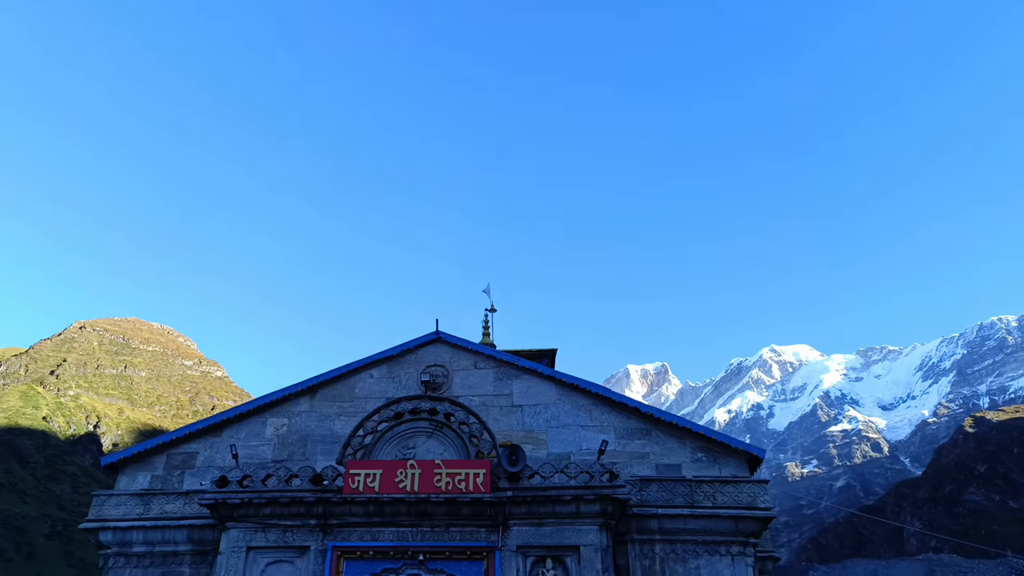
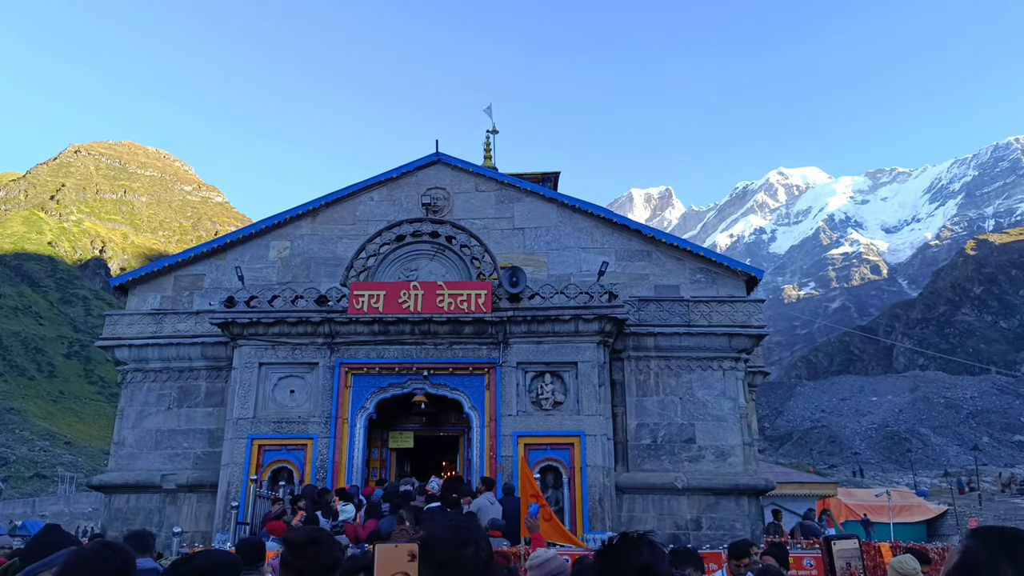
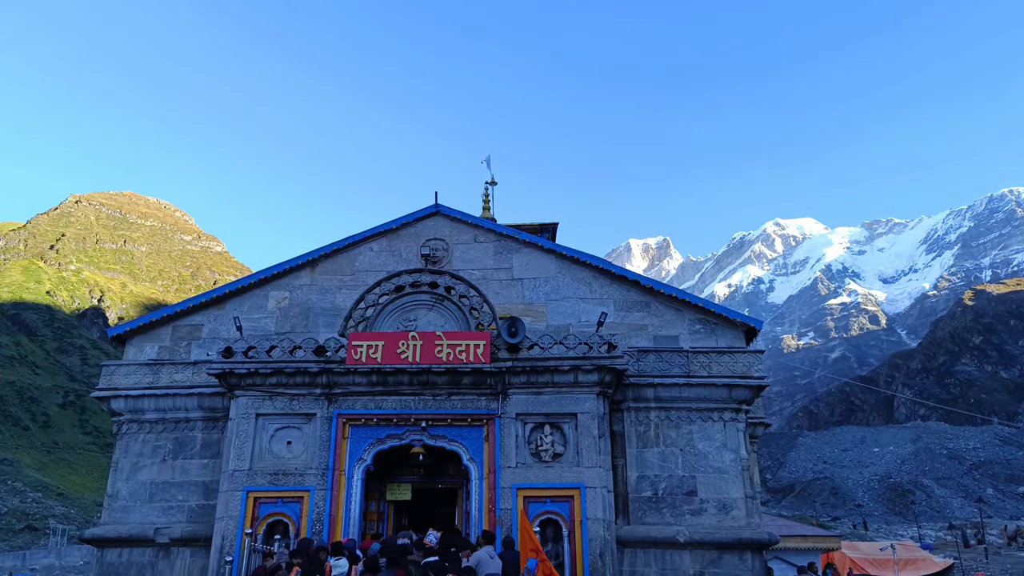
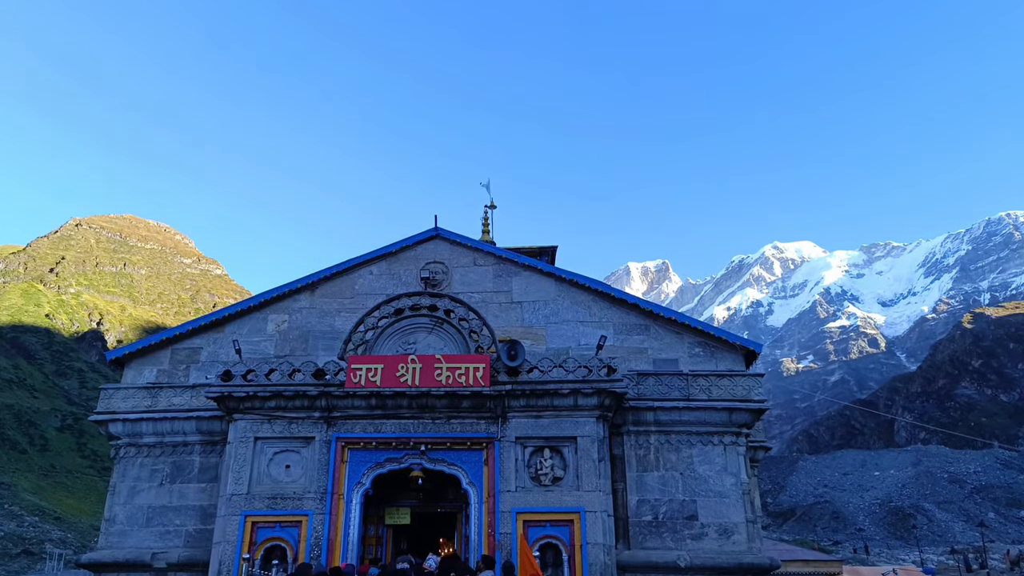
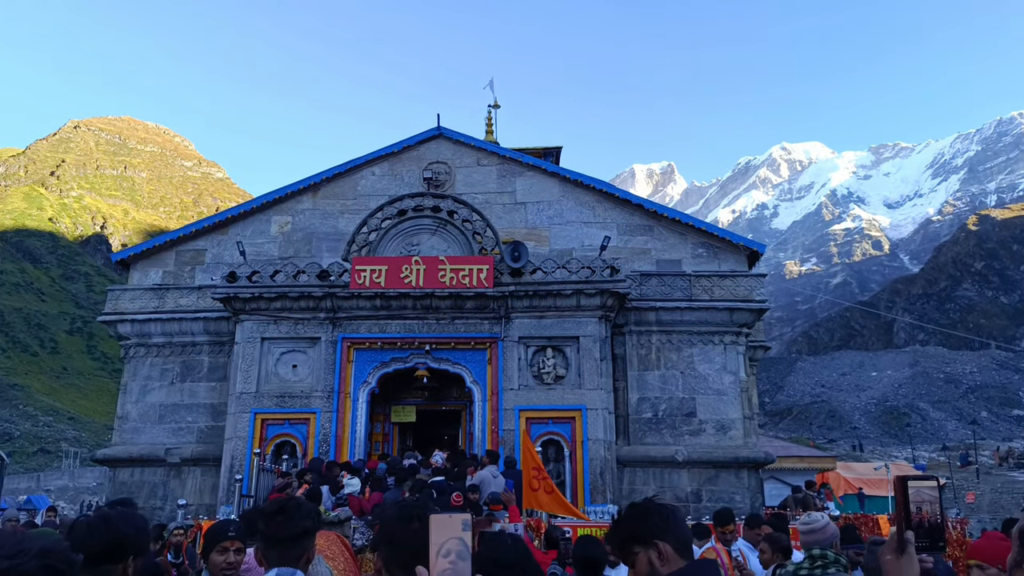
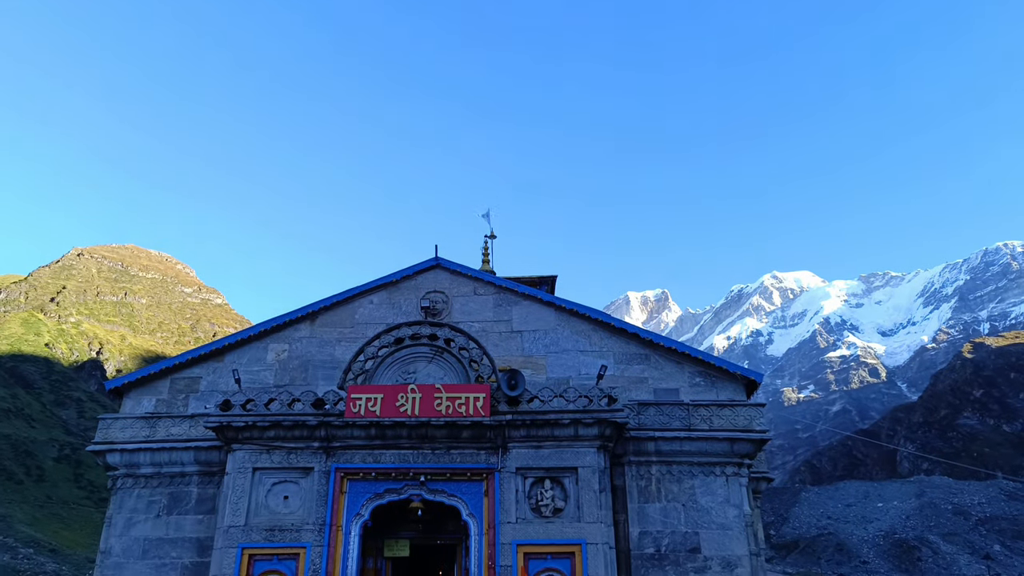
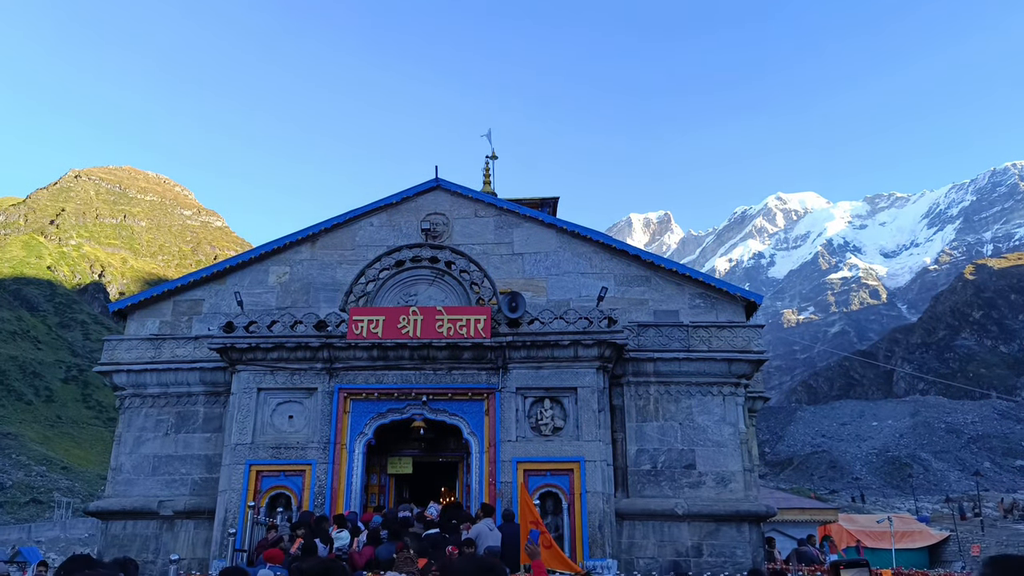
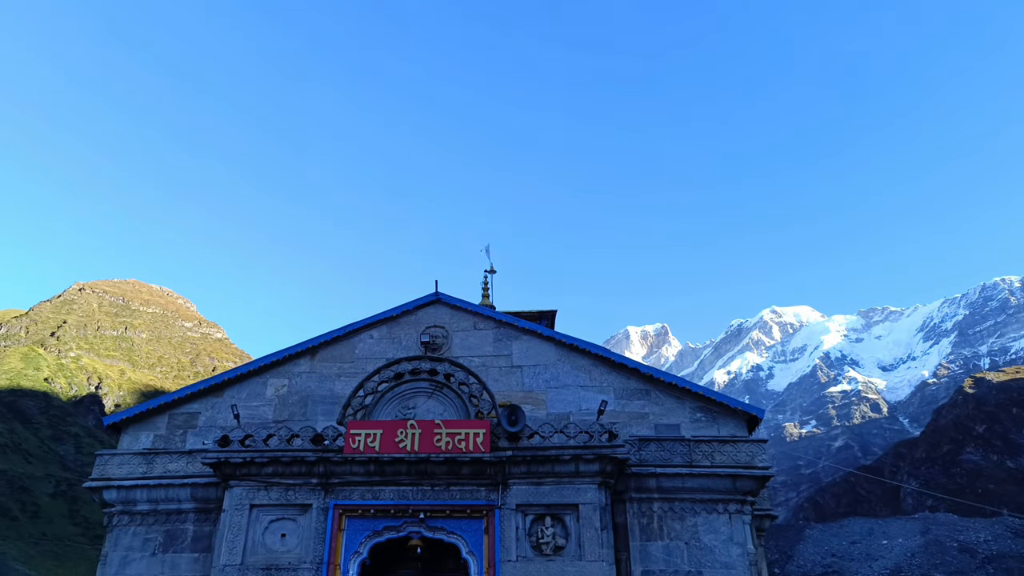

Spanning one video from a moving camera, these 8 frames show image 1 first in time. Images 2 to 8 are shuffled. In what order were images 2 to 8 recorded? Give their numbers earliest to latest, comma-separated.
8, 6, 4, 3, 7, 2, 5
